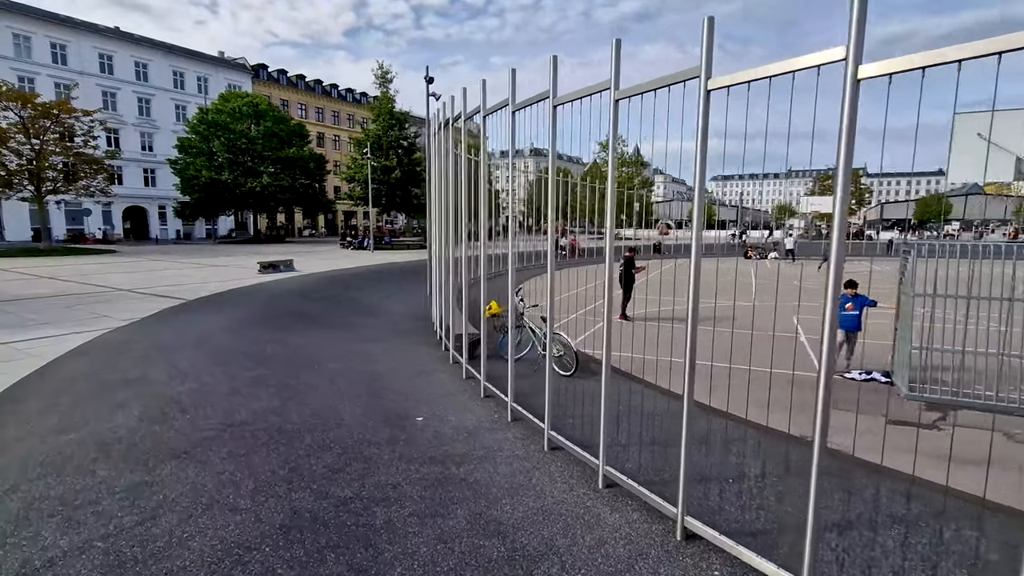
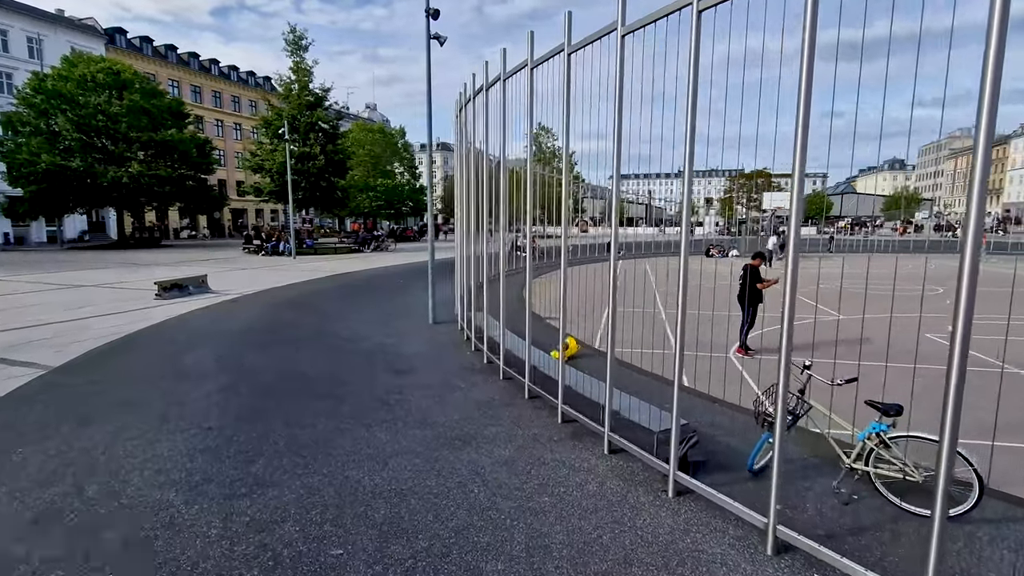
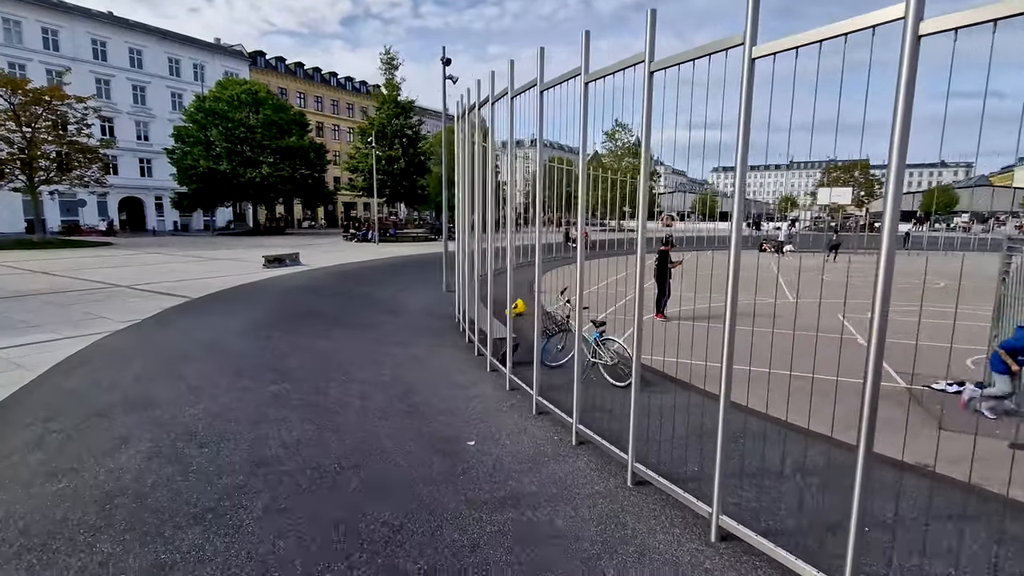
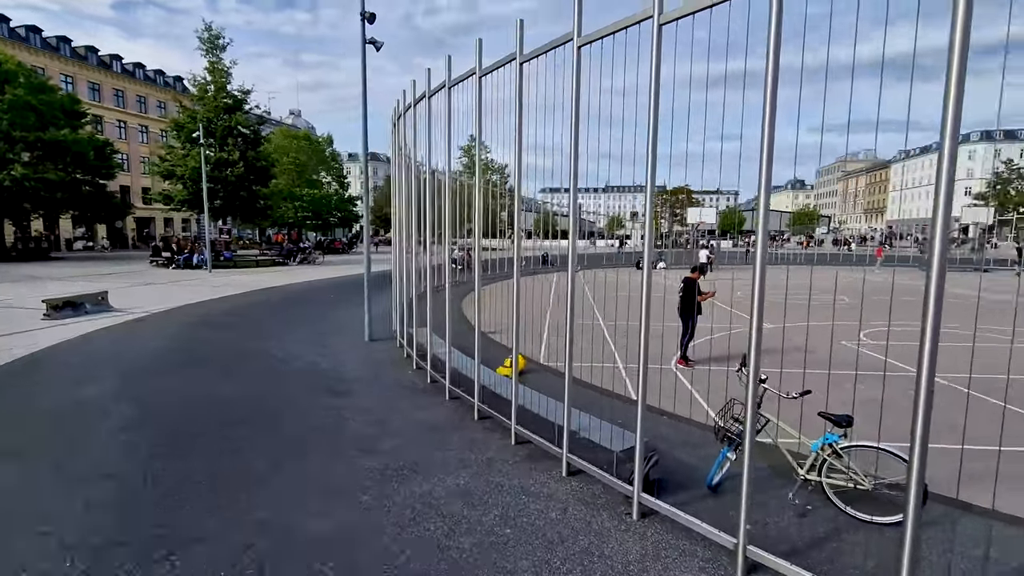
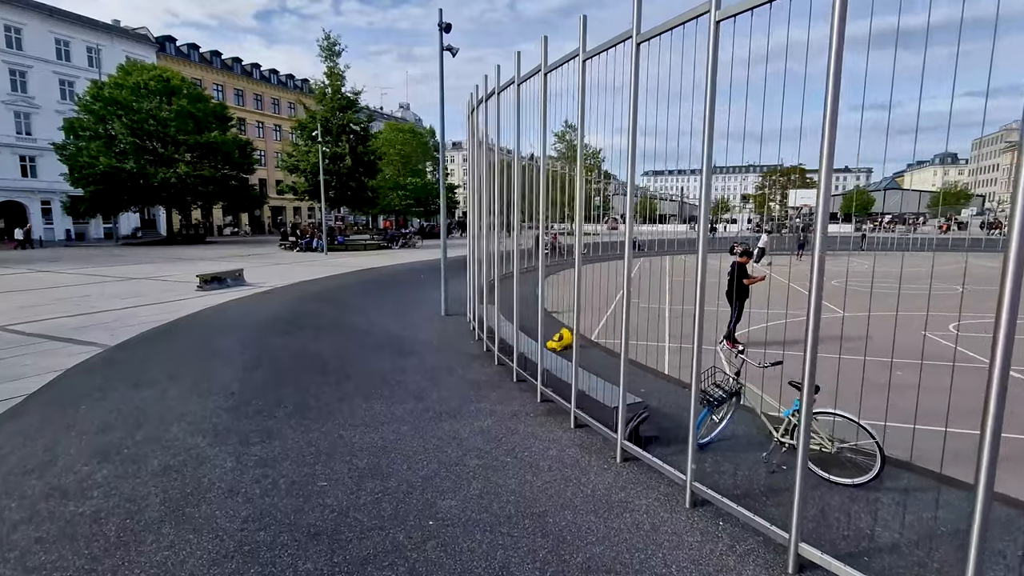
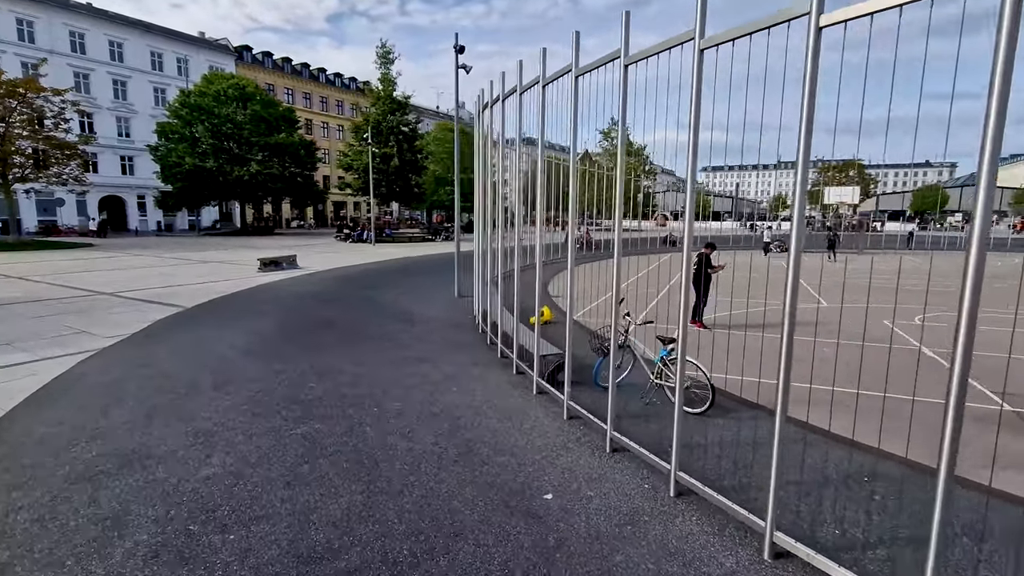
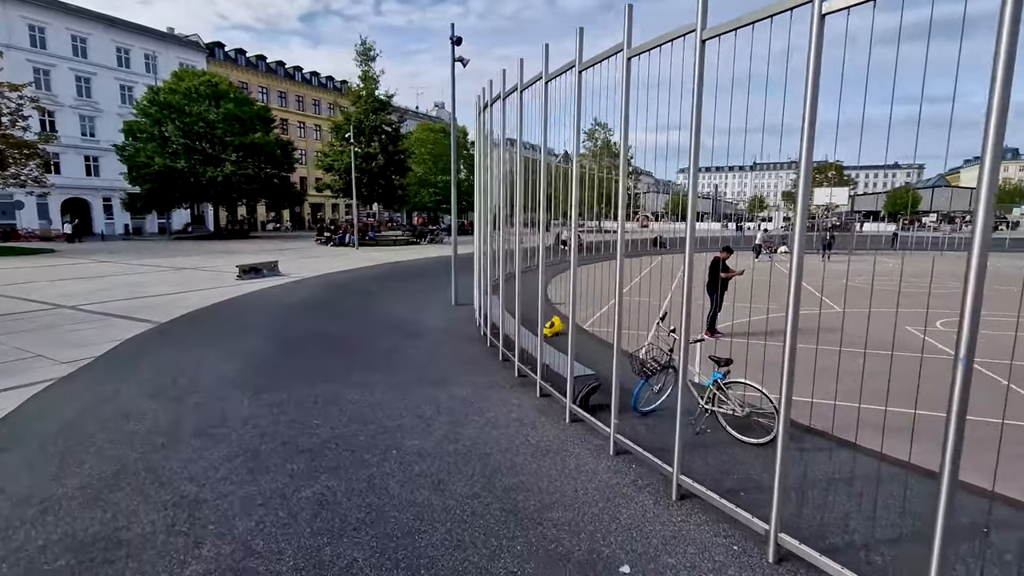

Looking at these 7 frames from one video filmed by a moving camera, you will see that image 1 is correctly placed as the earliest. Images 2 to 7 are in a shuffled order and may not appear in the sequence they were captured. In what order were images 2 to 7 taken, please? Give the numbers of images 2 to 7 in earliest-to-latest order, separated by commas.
3, 6, 7, 5, 2, 4
